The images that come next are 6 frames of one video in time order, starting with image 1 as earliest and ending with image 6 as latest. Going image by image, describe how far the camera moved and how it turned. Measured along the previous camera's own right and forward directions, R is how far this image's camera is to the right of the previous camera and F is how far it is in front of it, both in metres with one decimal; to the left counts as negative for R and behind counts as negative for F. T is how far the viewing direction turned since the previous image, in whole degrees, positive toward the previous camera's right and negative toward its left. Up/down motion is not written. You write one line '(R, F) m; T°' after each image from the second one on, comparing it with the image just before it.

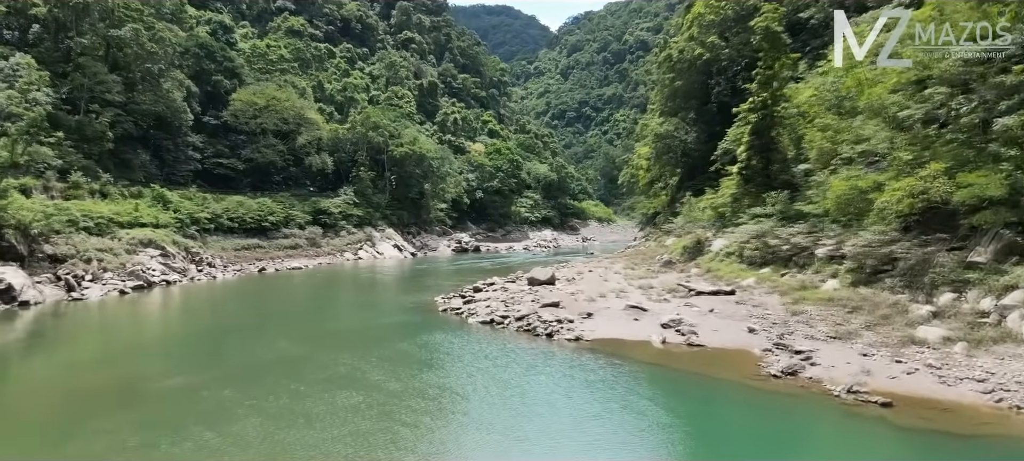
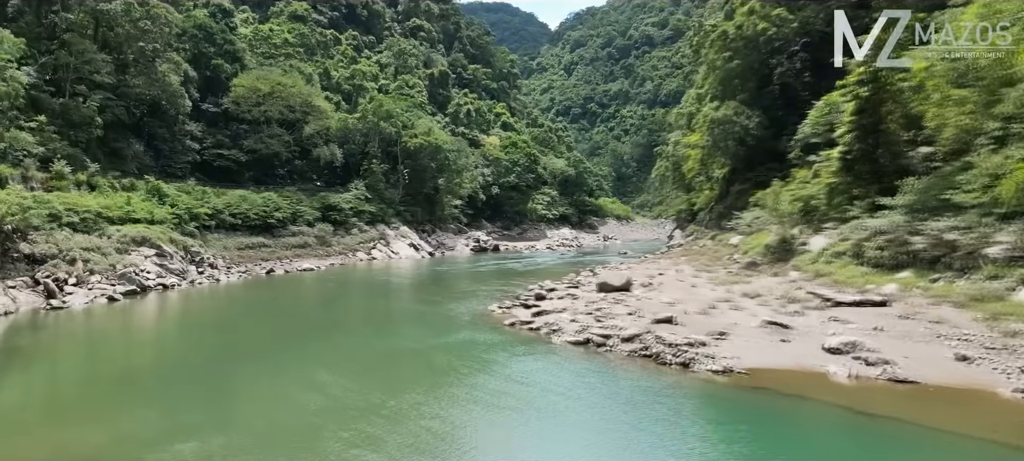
(-1.6, +3.2) m; 0°
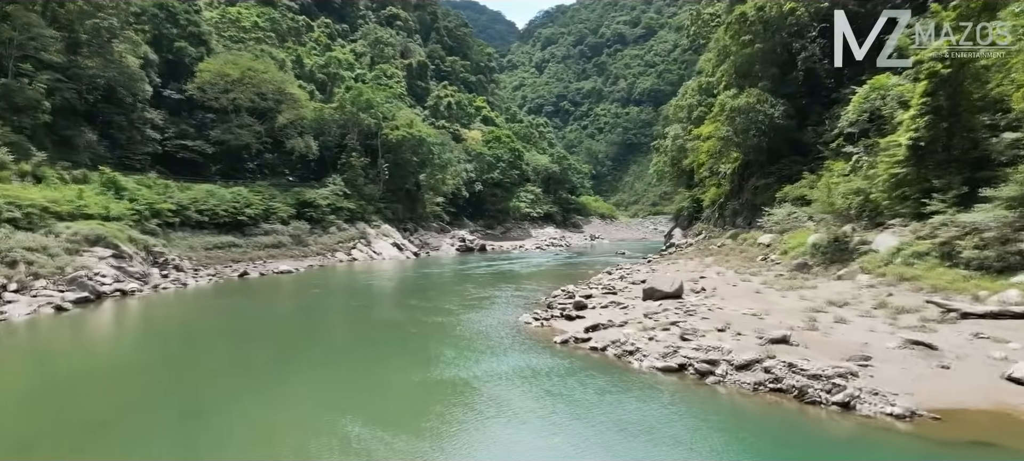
(-1.3, +2.5) m; +3°
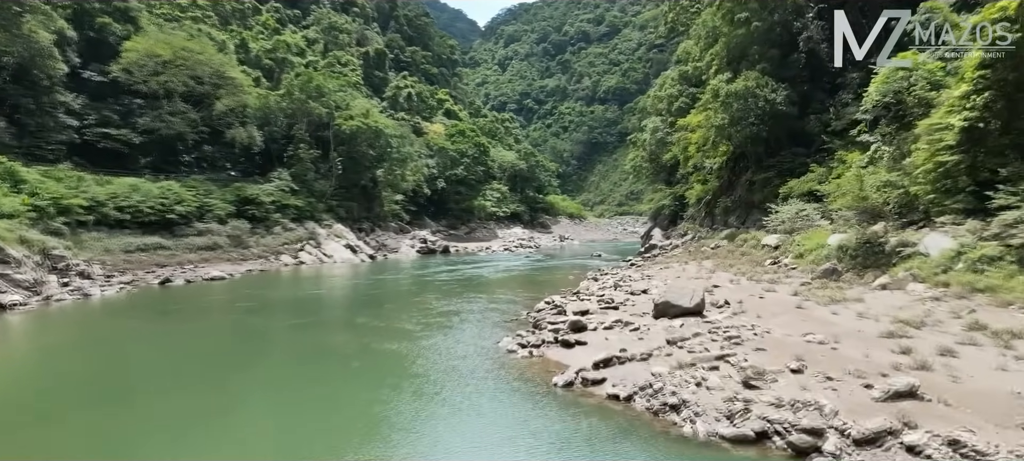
(-0.2, +3.1) m; +3°
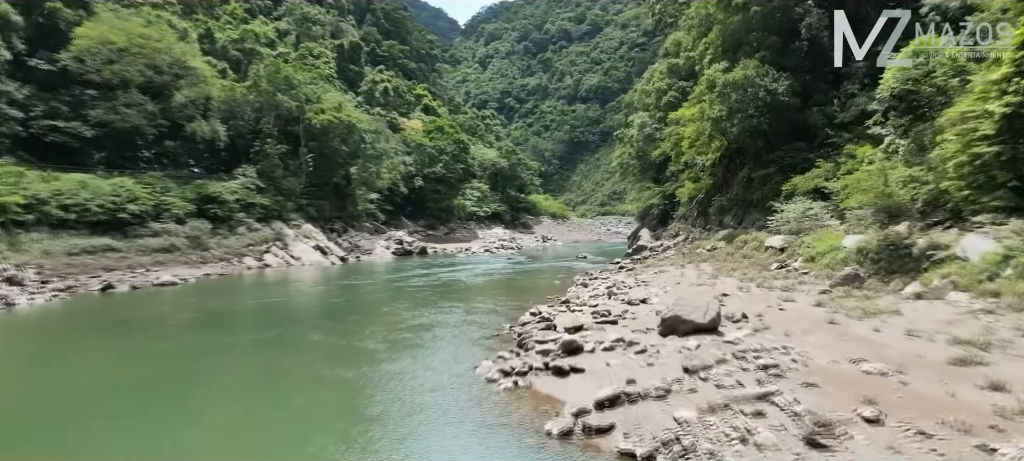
(0.0, +1.8) m; +1°
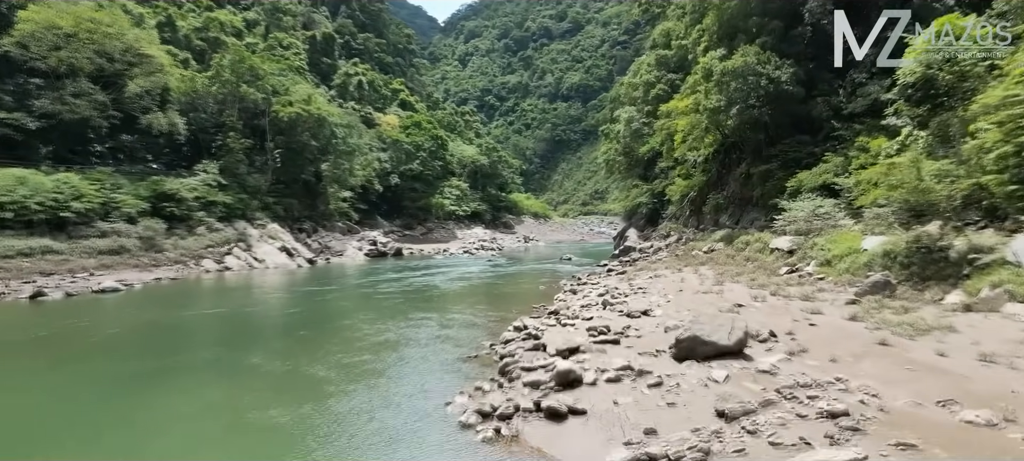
(0.0, +1.7) m; +2°
